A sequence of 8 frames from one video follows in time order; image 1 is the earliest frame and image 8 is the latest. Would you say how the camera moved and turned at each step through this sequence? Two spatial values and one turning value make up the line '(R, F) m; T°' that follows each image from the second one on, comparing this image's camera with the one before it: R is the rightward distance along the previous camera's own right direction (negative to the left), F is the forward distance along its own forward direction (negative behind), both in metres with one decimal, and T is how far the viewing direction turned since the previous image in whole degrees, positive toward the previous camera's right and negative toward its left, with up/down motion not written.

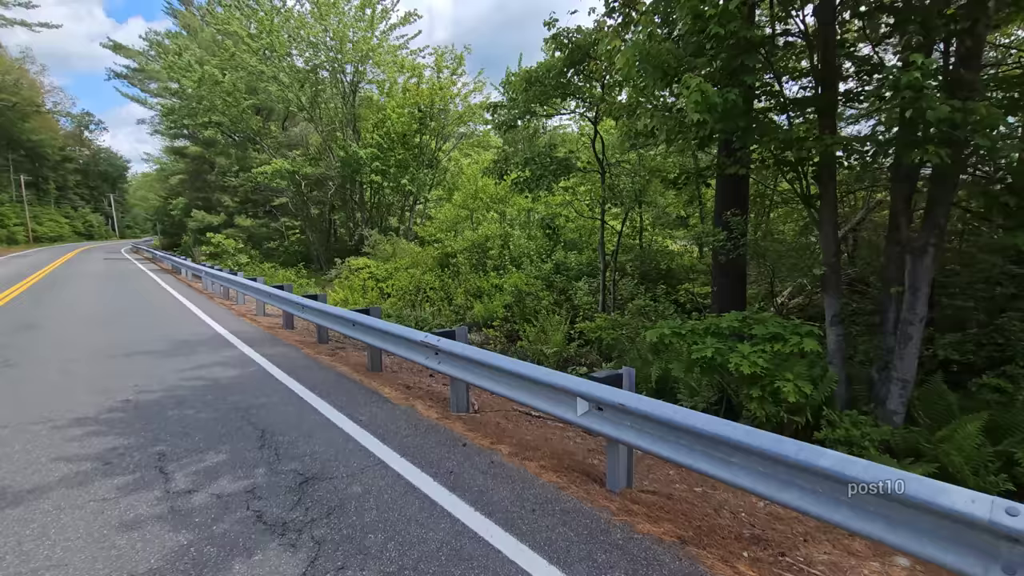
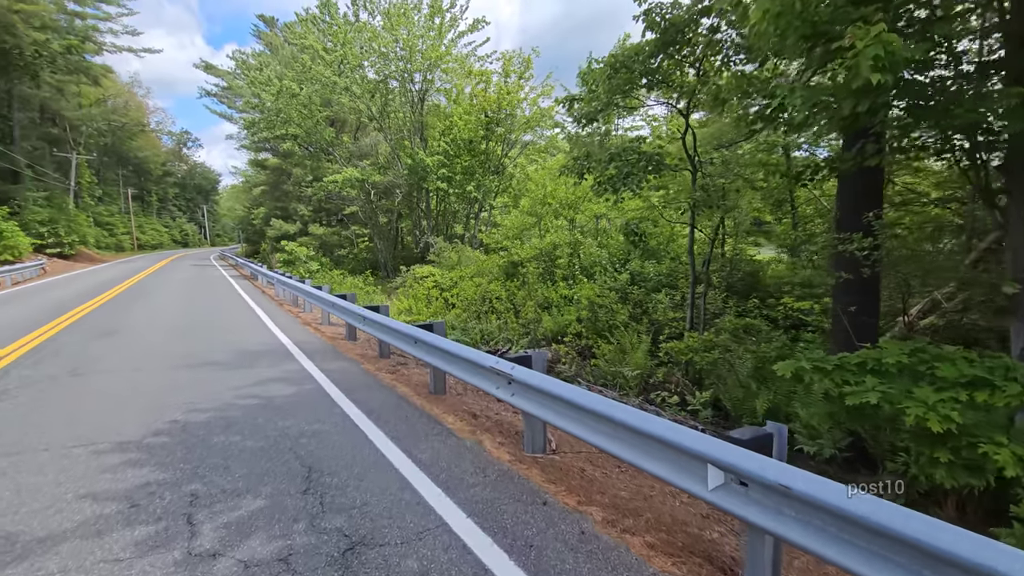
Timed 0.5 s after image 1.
(-0.2, +0.8) m; -7°
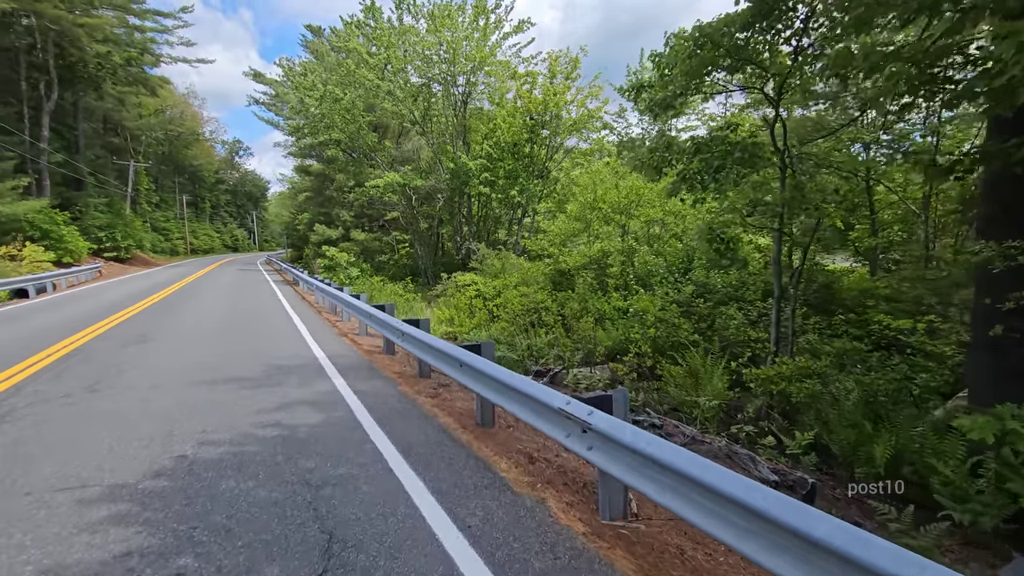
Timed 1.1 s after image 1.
(-0.3, +0.9) m; -4°
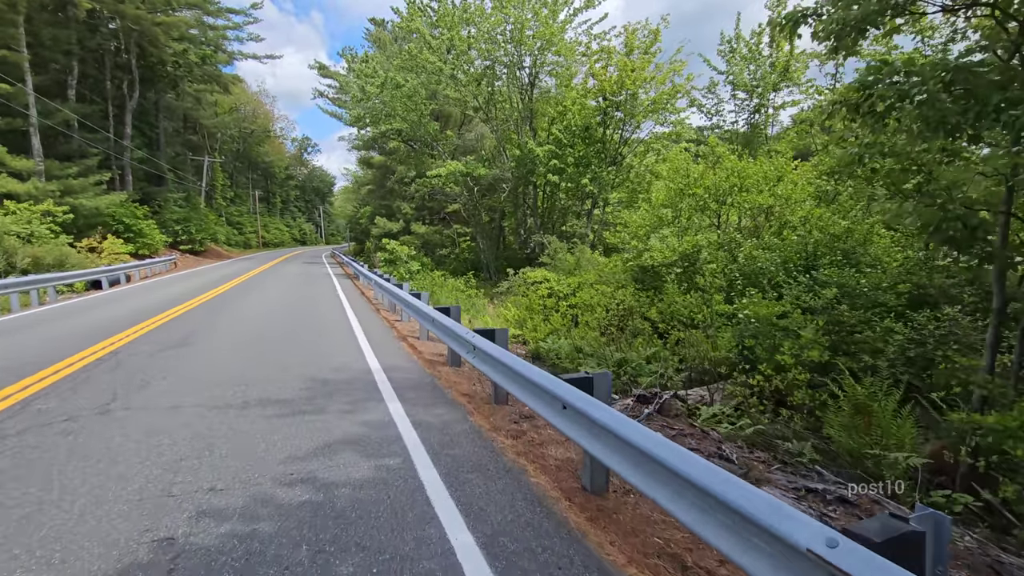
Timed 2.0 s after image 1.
(-0.5, +1.5) m; -6°
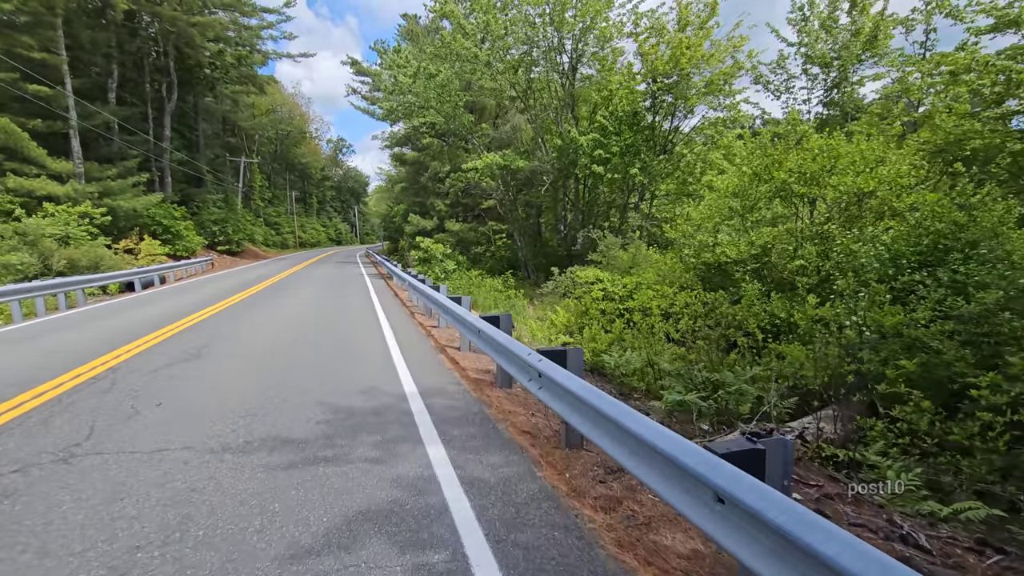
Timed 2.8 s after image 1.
(-0.4, +1.3) m; -4°
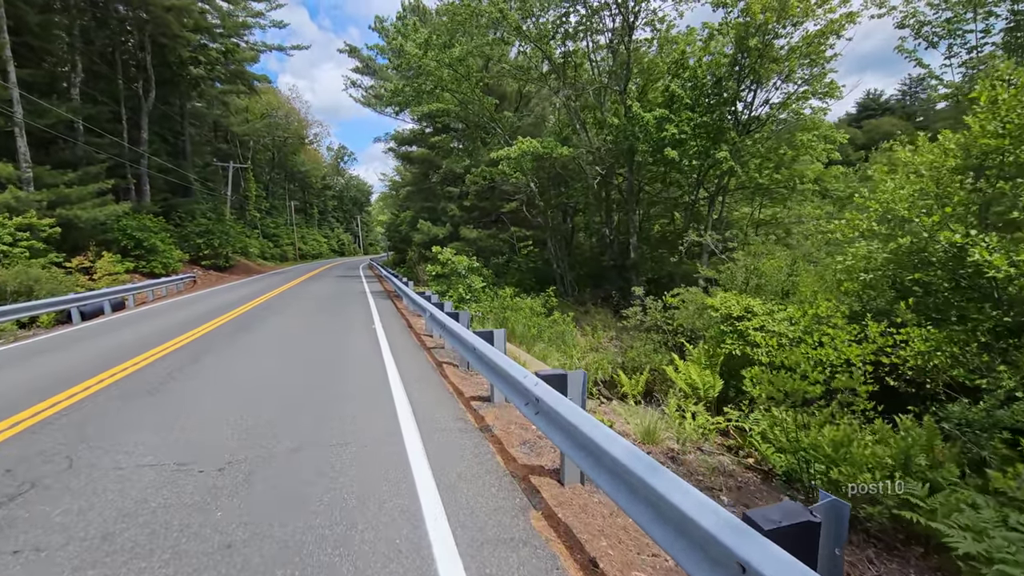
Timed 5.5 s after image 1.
(-1.2, +4.2) m; 0°
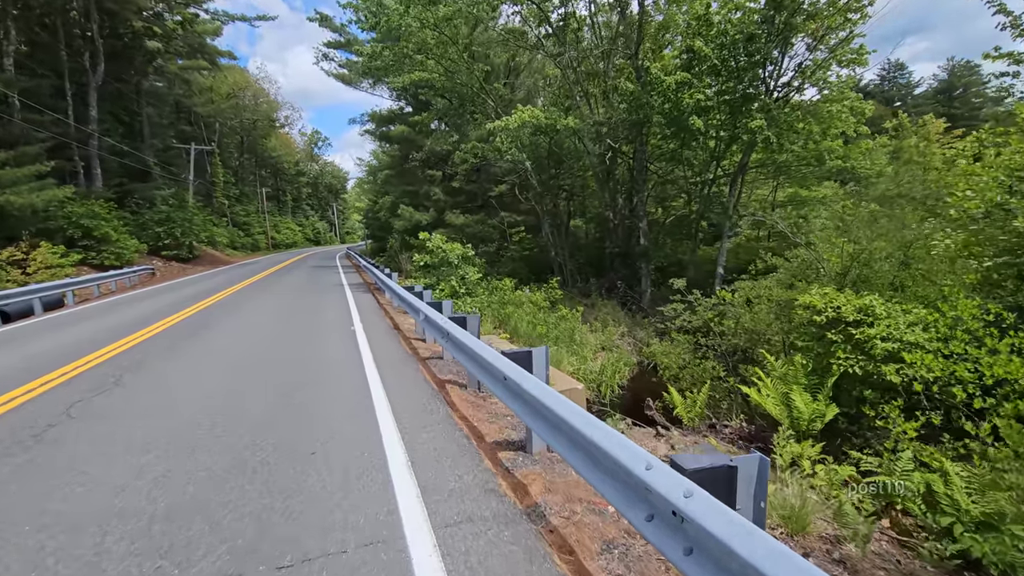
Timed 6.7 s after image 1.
(-0.5, +1.9) m; +2°
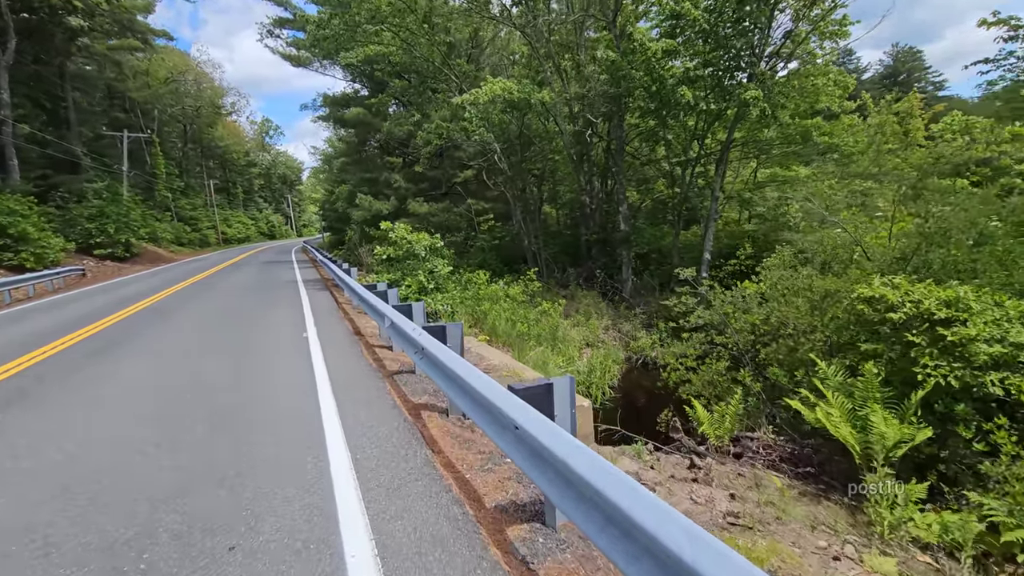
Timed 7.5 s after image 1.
(-0.2, +1.2) m; +4°
